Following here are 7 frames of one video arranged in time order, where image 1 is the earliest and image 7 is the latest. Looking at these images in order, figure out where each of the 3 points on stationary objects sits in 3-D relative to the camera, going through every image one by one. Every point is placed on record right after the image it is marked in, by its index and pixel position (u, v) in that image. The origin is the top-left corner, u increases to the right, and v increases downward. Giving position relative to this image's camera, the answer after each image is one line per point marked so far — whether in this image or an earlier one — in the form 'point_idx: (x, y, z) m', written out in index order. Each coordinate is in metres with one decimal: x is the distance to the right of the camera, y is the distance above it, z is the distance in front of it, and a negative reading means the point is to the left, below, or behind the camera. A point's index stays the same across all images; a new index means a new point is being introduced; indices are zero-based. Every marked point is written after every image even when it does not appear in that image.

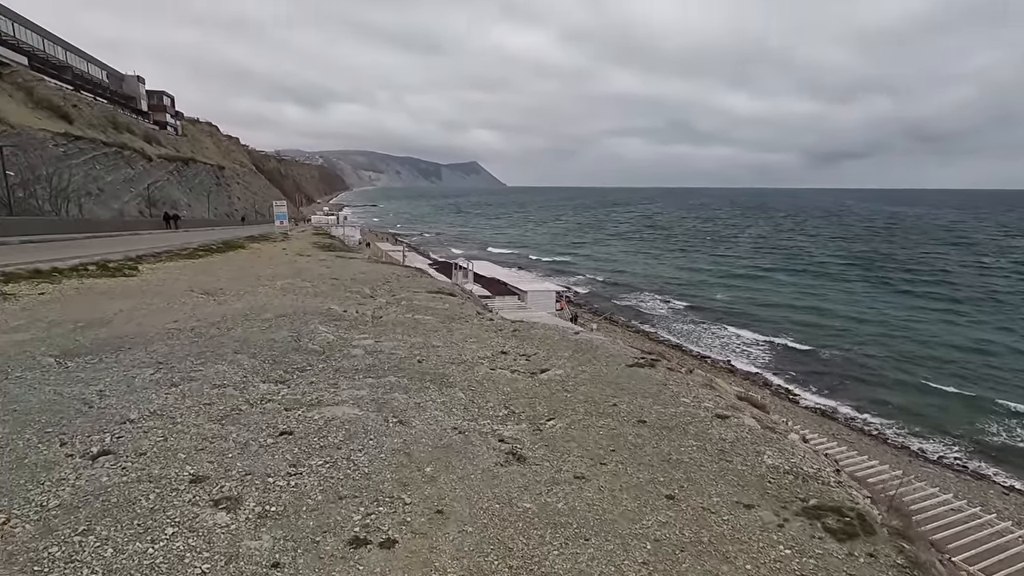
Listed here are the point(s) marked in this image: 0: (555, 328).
0: (+1.3, -1.2, +16.2) m
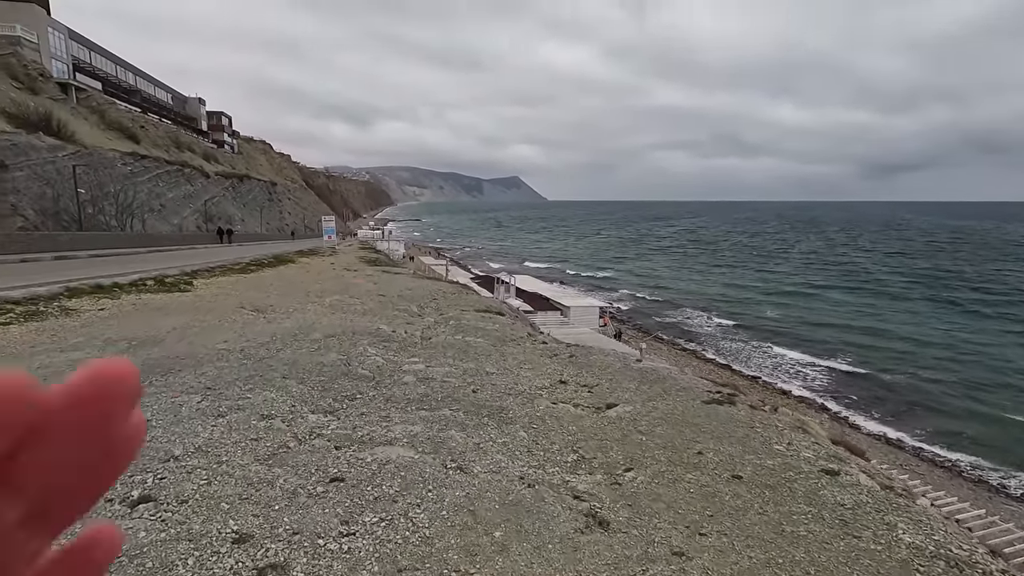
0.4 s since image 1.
0: (+2.9, -1.9, +15.2) m
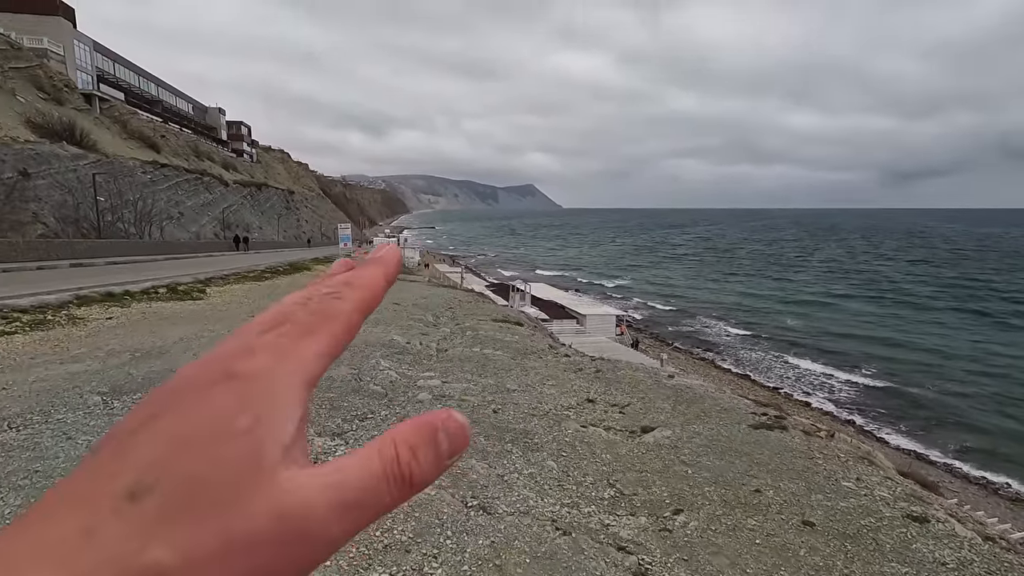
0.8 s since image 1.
0: (+3.4, -2.2, +14.2) m
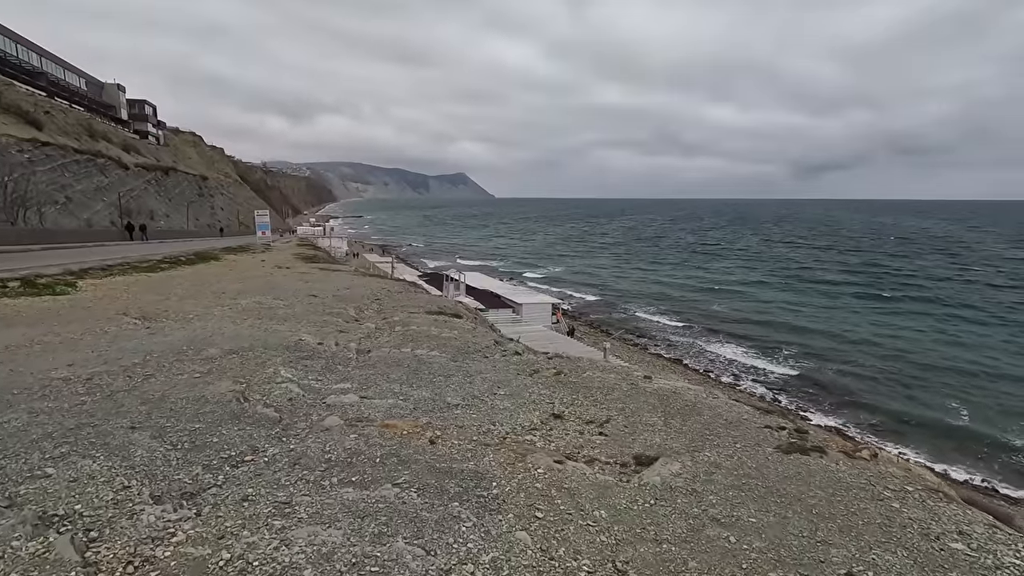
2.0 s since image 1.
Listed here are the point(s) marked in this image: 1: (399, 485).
0: (+2.2, -1.8, +11.8) m
1: (-1.2, -2.1, +6.0) m
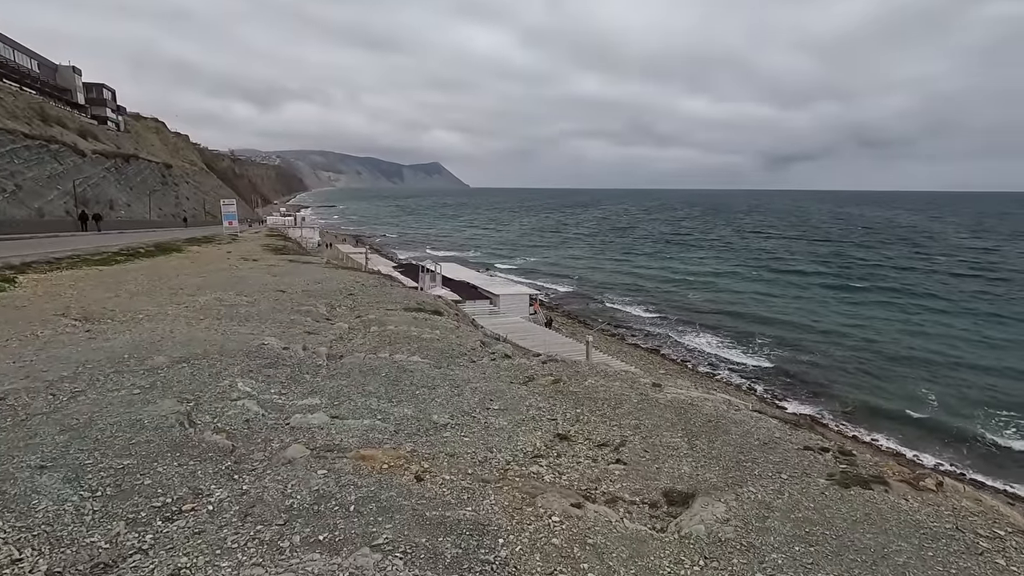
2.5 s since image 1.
0: (+2.0, -1.7, +10.7) m
1: (-1.1, -2.2, +4.7) m
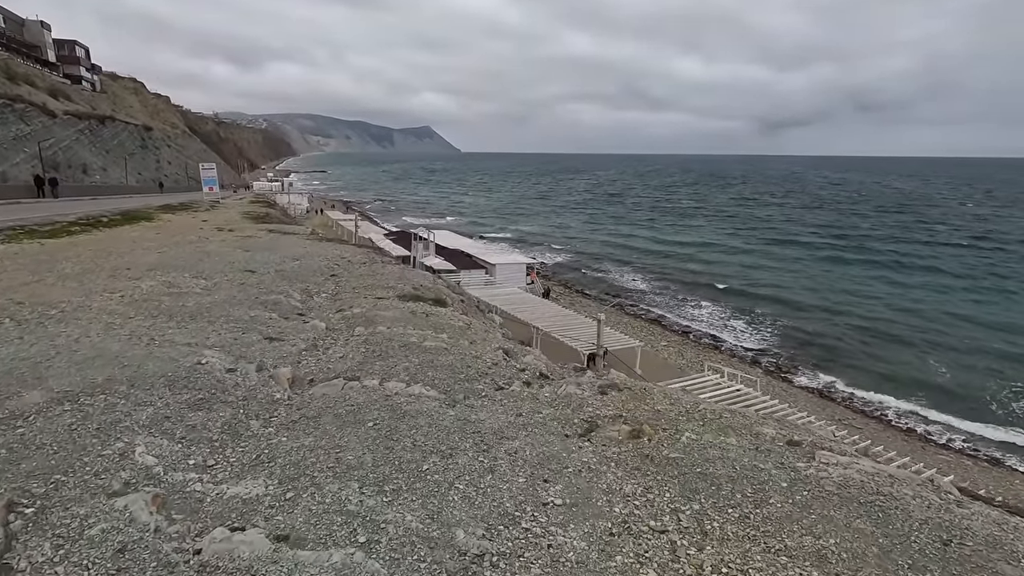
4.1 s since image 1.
0: (+2.6, -1.7, +7.3) m
1: (-0.4, -2.6, +1.3) m
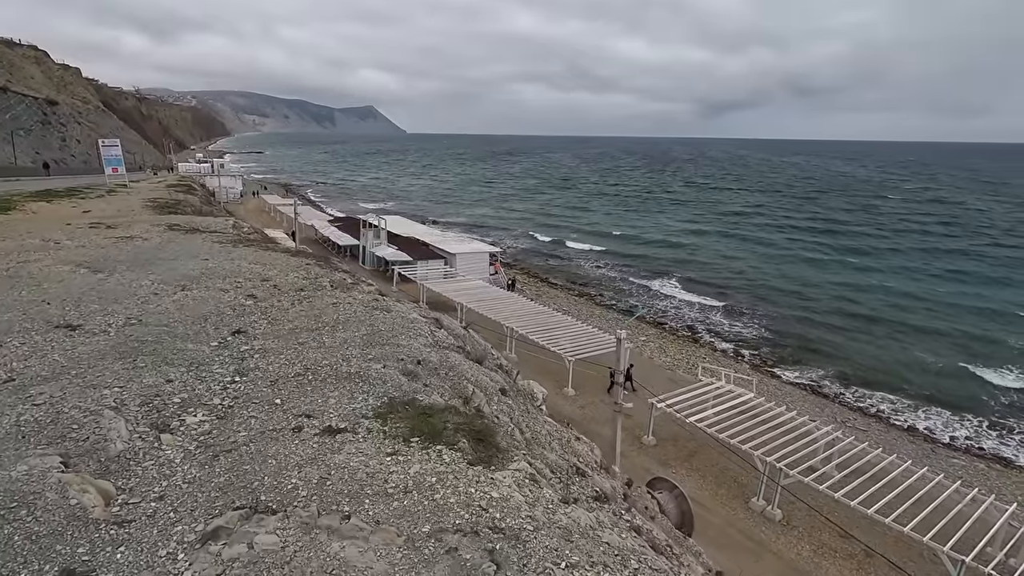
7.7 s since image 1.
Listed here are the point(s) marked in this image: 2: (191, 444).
0: (+5.0, -3.1, -0.8) m
1: (+2.5, -4.2, -7.0) m
2: (-3.5, -1.5, +5.9) m
